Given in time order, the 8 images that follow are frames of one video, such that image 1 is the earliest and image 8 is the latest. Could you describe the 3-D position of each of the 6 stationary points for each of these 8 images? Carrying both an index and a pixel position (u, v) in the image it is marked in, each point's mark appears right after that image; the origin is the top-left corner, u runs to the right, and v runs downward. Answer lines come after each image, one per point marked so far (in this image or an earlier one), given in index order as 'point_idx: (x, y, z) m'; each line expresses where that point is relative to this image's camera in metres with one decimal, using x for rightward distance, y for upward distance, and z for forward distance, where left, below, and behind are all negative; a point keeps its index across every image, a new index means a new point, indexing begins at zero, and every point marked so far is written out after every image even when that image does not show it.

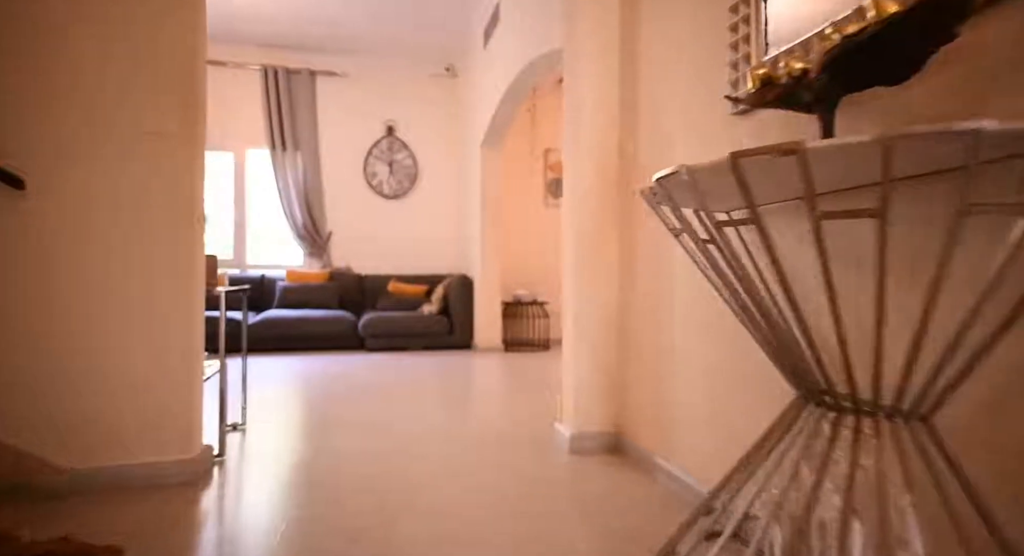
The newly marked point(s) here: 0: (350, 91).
0: (-1.7, +2.0, +6.1) m
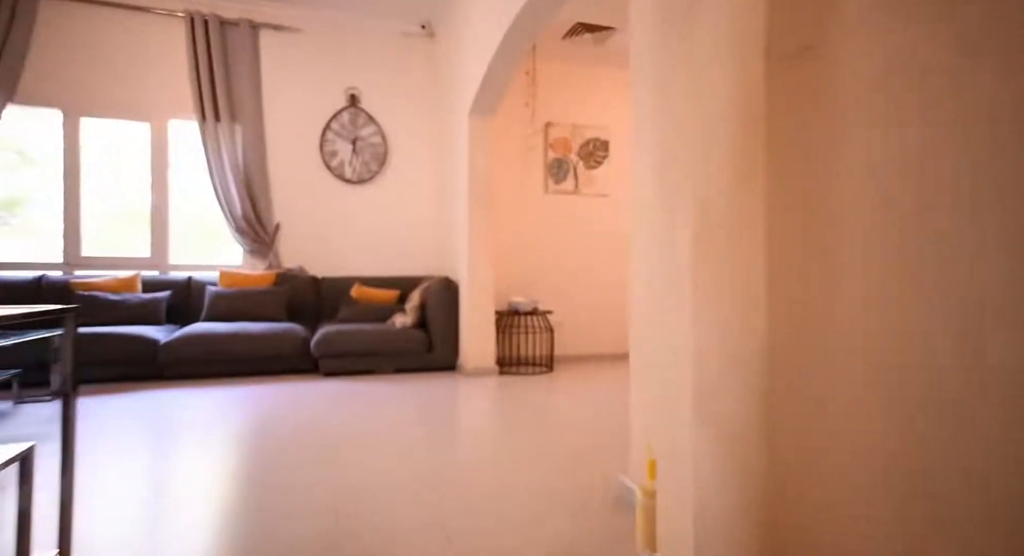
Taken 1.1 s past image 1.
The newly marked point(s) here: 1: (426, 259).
0: (-1.8, +1.9, +5.0) m
1: (-0.8, +0.2, +5.3) m
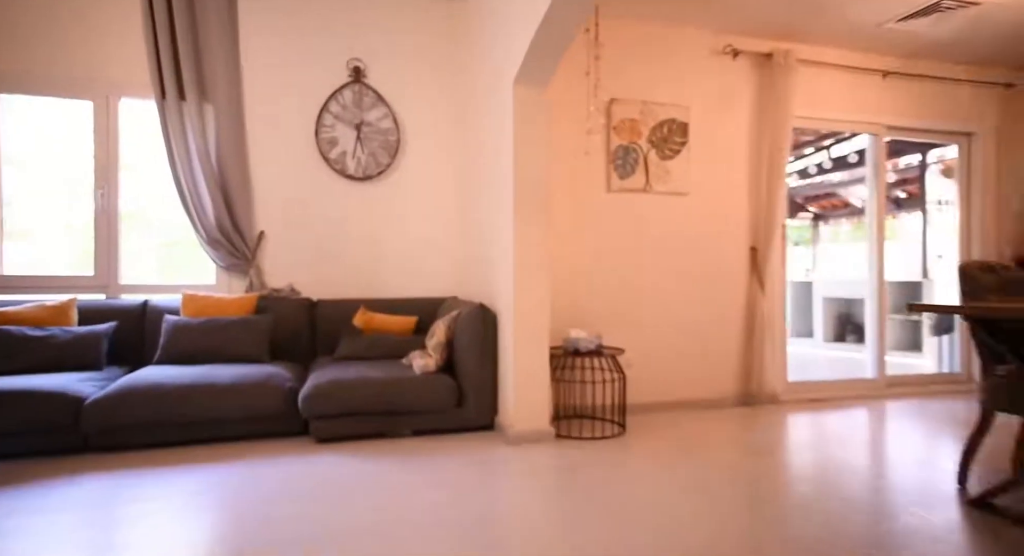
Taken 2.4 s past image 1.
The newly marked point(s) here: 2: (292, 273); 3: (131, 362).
0: (-1.5, +1.8, +3.9) m
1: (-0.5, 0.0, +4.3) m
2: (-1.5, 0.0, +3.9) m
3: (-2.2, -0.5, +3.4) m
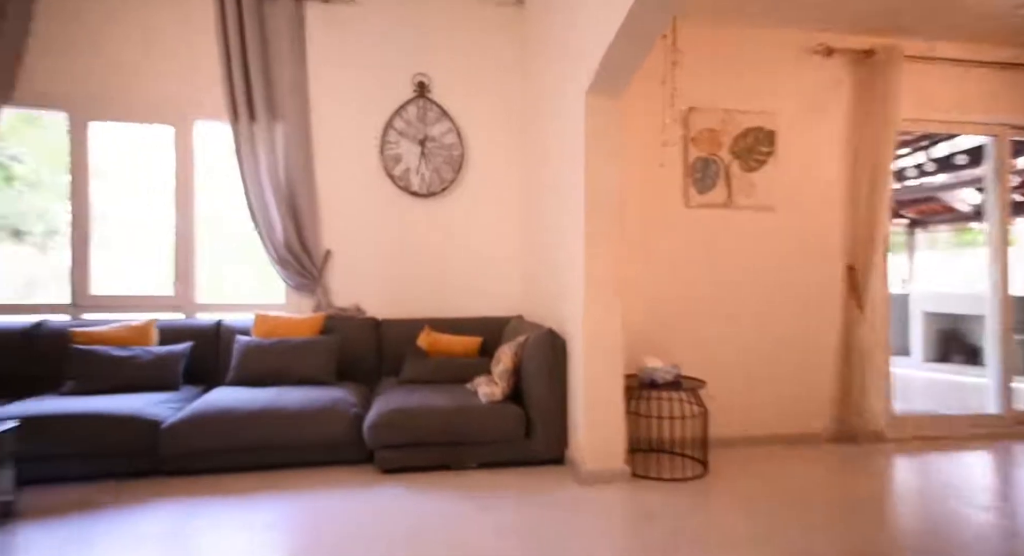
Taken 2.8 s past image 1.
0: (-1.0, +1.7, +3.9) m
1: (0.0, -0.1, +4.1) m
2: (-1.0, -0.1, +3.9) m
3: (-1.8, -0.6, +3.5) m
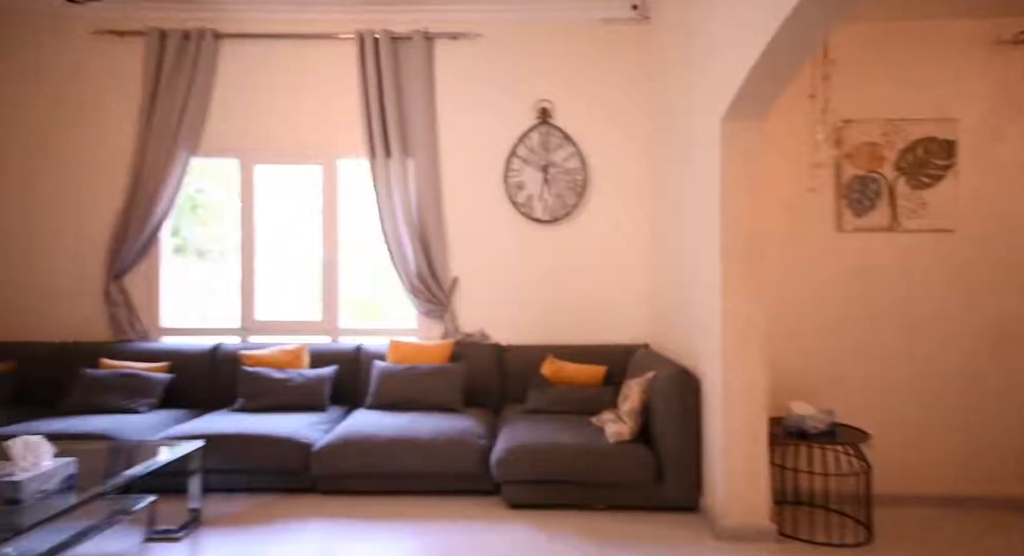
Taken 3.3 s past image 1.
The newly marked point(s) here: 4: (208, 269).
0: (-0.2, +1.5, +4.0) m
1: (+0.9, -0.3, +4.0) m
2: (-0.2, -0.3, +4.0) m
3: (-1.0, -0.8, +3.7) m
4: (-2.1, +0.1, +4.1) m
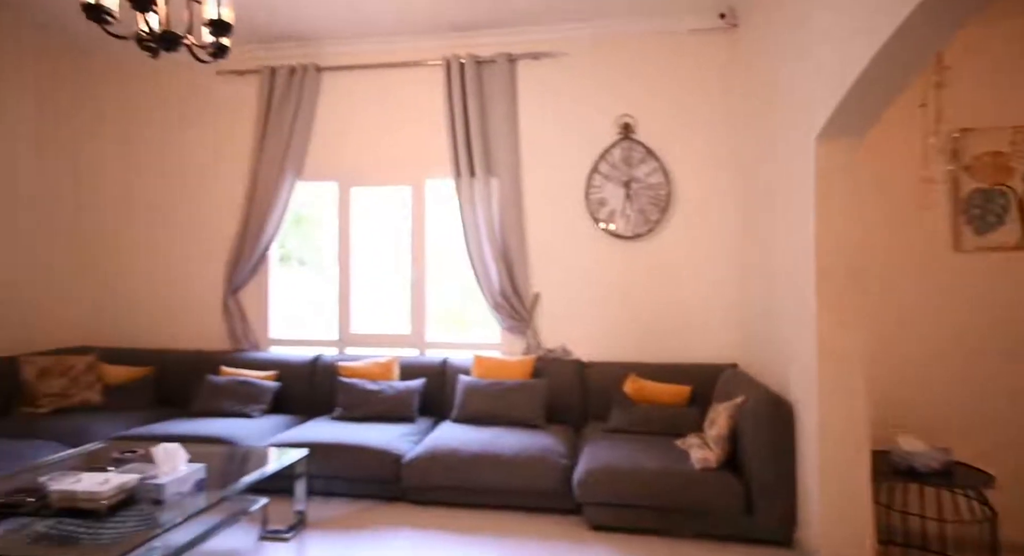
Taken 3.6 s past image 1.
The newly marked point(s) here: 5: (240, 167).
0: (+0.4, +1.4, +4.0) m
1: (+1.4, -0.4, +3.8) m
2: (+0.4, -0.4, +4.0) m
3: (-0.5, -0.9, +3.9) m
4: (-1.5, -0.1, +4.4) m
5: (-2.1, +0.8, +4.4) m
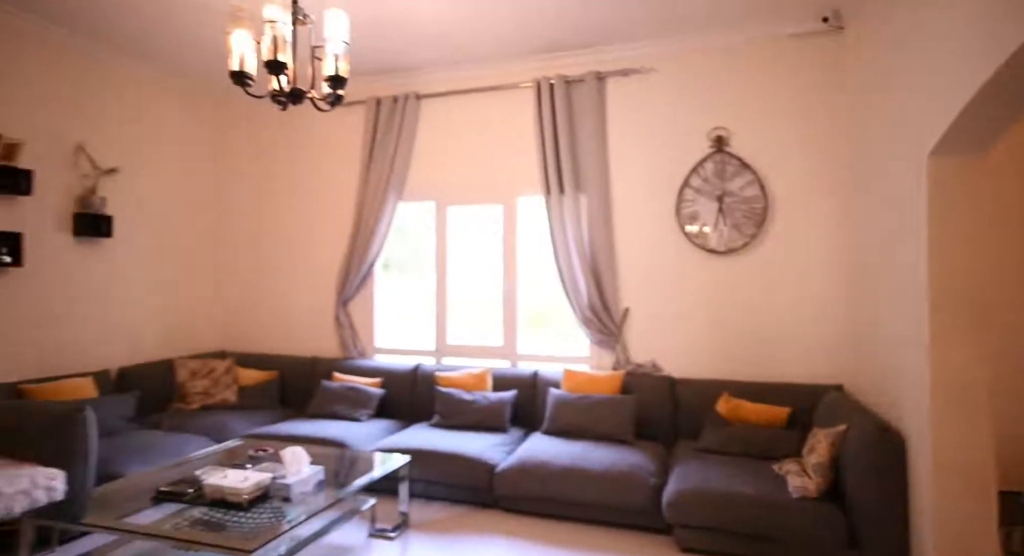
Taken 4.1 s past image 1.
0: (+1.0, +1.3, +4.0) m
1: (+2.0, -0.5, +3.7) m
2: (+1.0, -0.5, +4.0) m
3: (+0.1, -1.0, +4.0) m
4: (-0.8, -0.2, +4.7) m
5: (-1.3, +0.7, +4.8) m
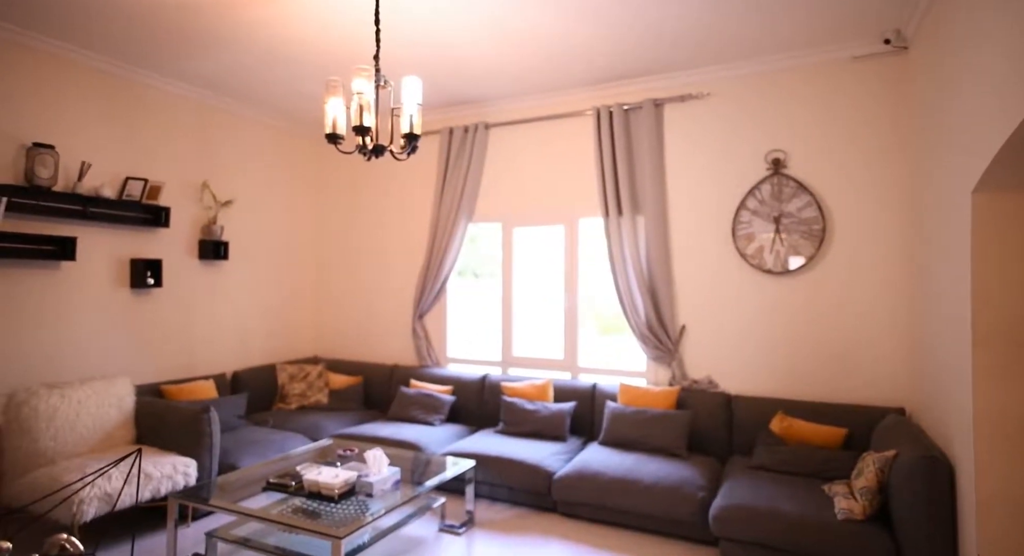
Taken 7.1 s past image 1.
0: (+1.5, +1.1, +4.2) m
1: (+2.4, -0.6, +3.7) m
2: (+1.4, -0.6, +4.2) m
3: (+0.5, -1.2, +4.3) m
4: (-0.3, -0.3, +5.1) m
5: (-0.8, +0.6, +5.2) m
